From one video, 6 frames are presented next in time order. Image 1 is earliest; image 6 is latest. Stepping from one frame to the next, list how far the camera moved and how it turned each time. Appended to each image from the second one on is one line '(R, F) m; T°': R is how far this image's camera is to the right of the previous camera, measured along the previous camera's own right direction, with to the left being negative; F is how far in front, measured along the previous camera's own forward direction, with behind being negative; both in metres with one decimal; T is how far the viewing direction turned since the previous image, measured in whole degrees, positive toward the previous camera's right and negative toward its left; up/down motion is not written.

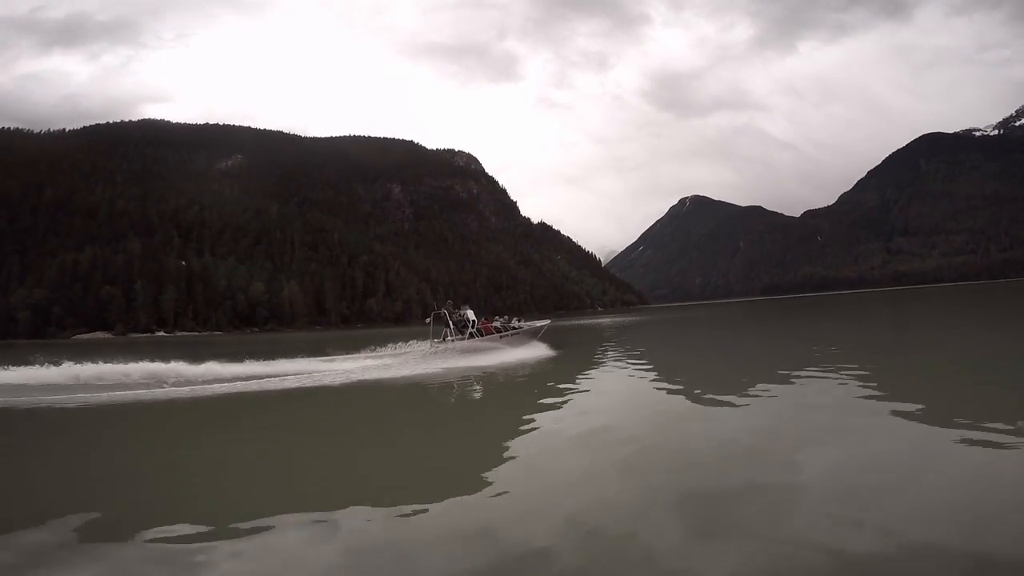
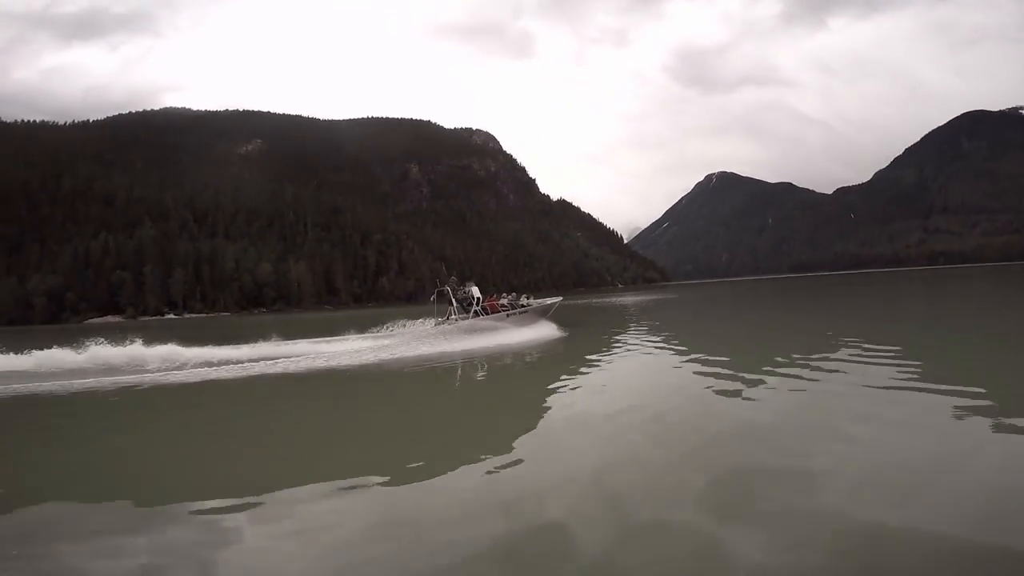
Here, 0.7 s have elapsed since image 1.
(+0.5, +1.0) m; -2°
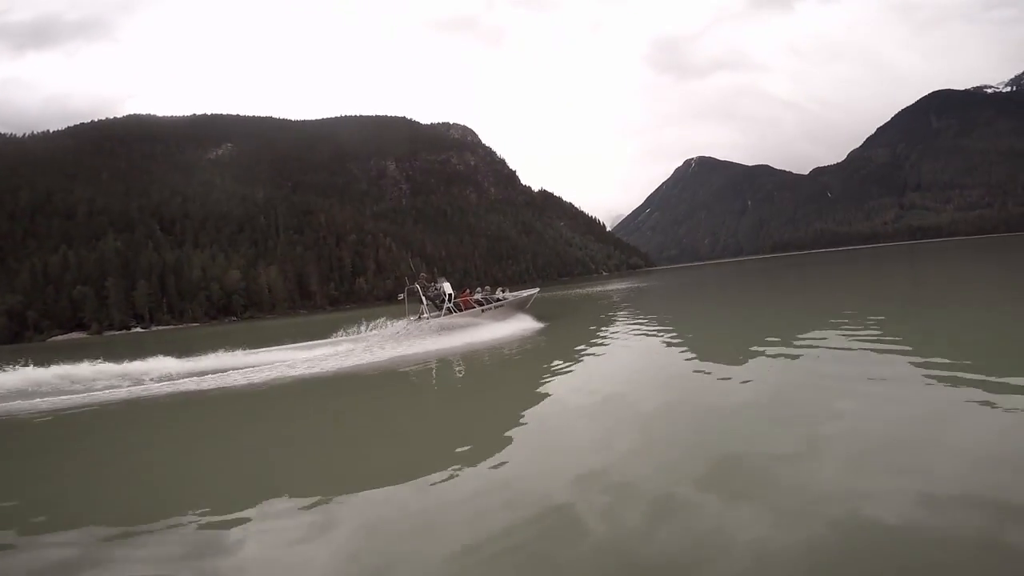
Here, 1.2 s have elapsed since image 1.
(+0.4, +0.7) m; +1°
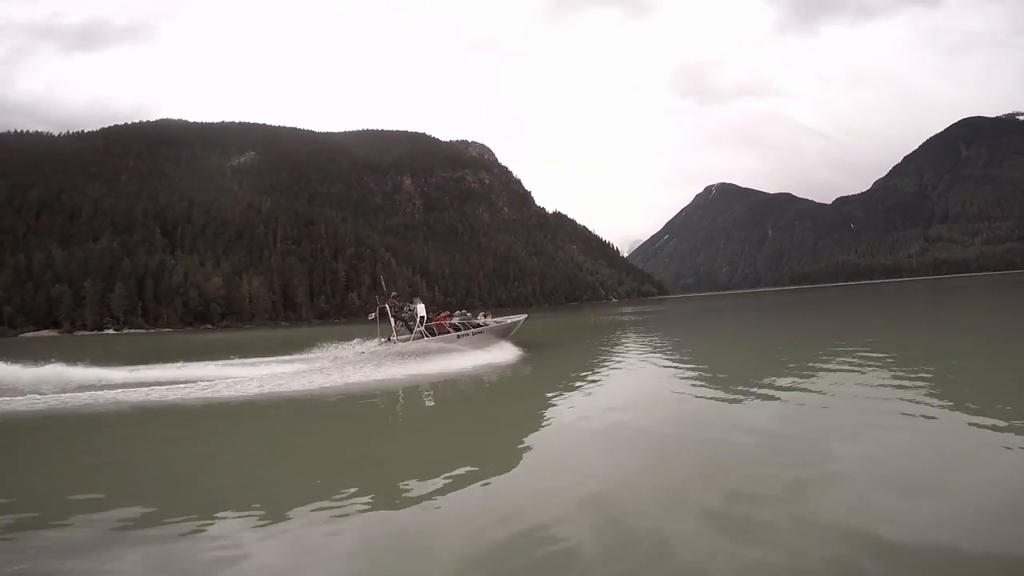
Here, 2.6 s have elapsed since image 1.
(+1.1, +1.2) m; -2°
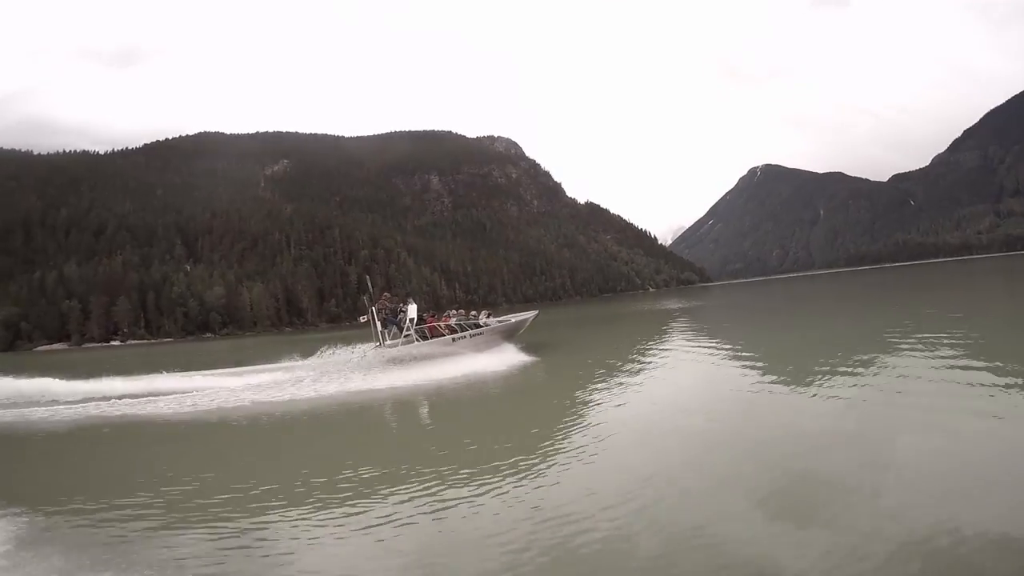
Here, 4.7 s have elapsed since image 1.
(+1.5, +1.7) m; -4°
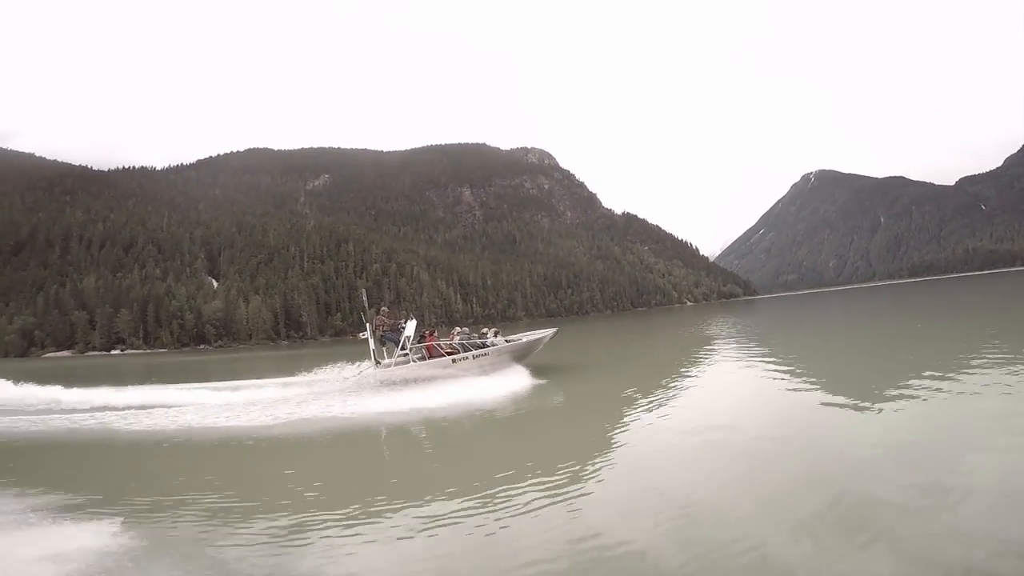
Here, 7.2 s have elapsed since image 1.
(+2.0, +1.3) m; -5°
